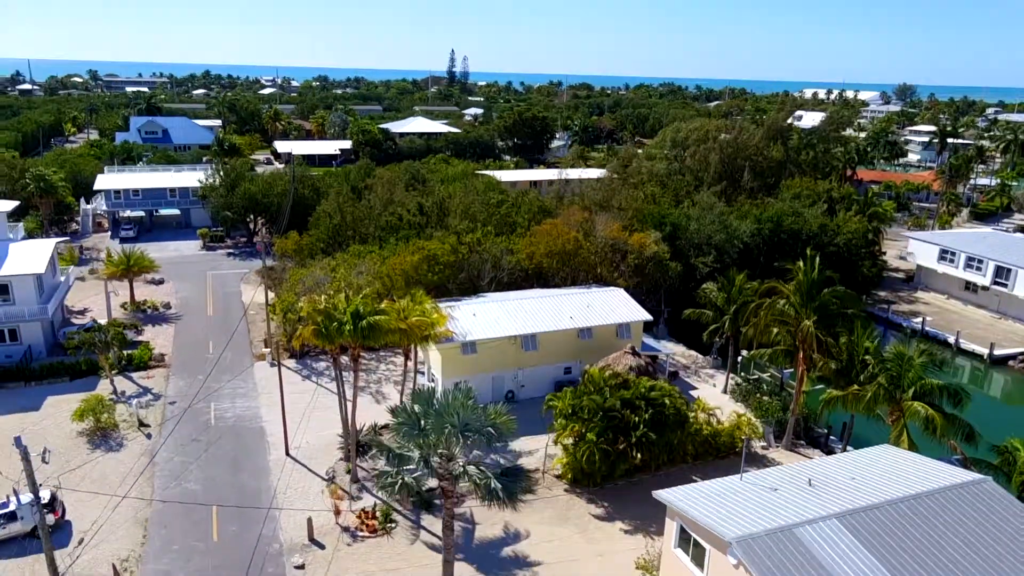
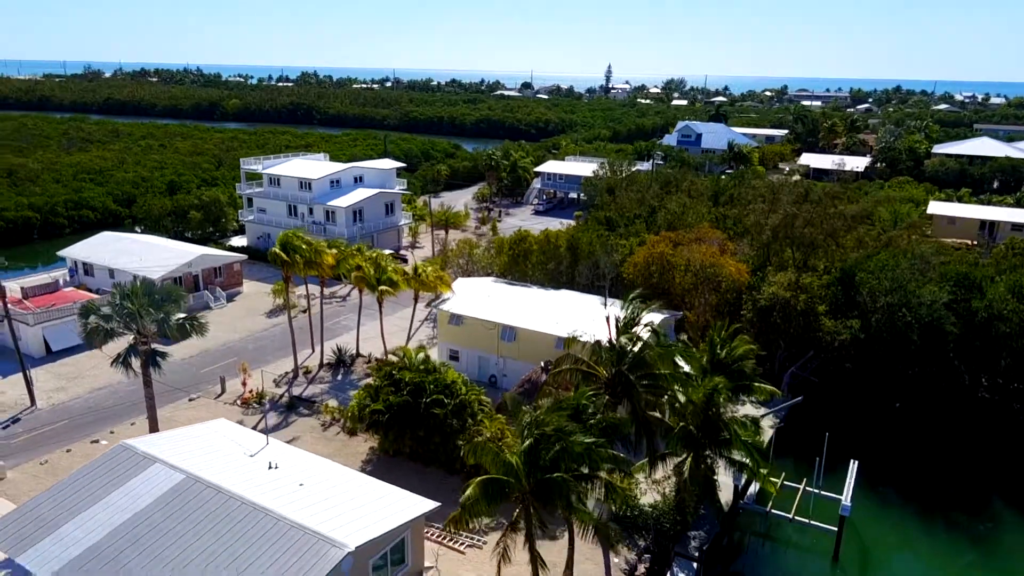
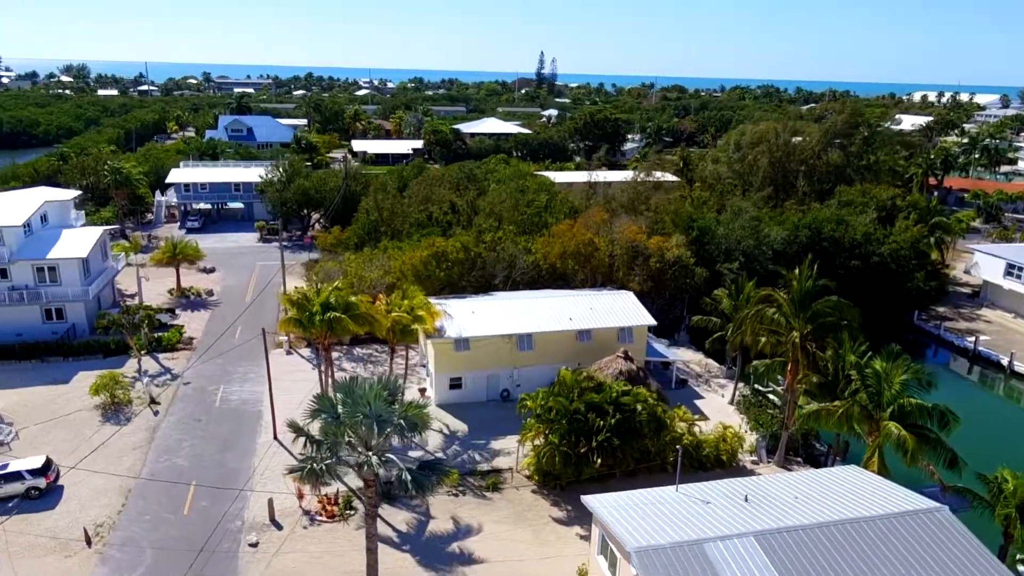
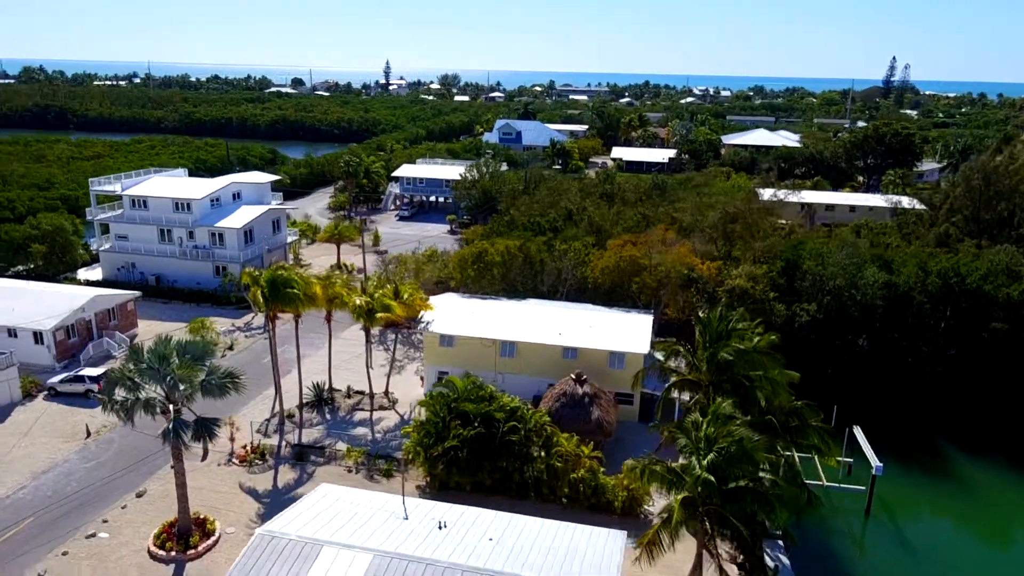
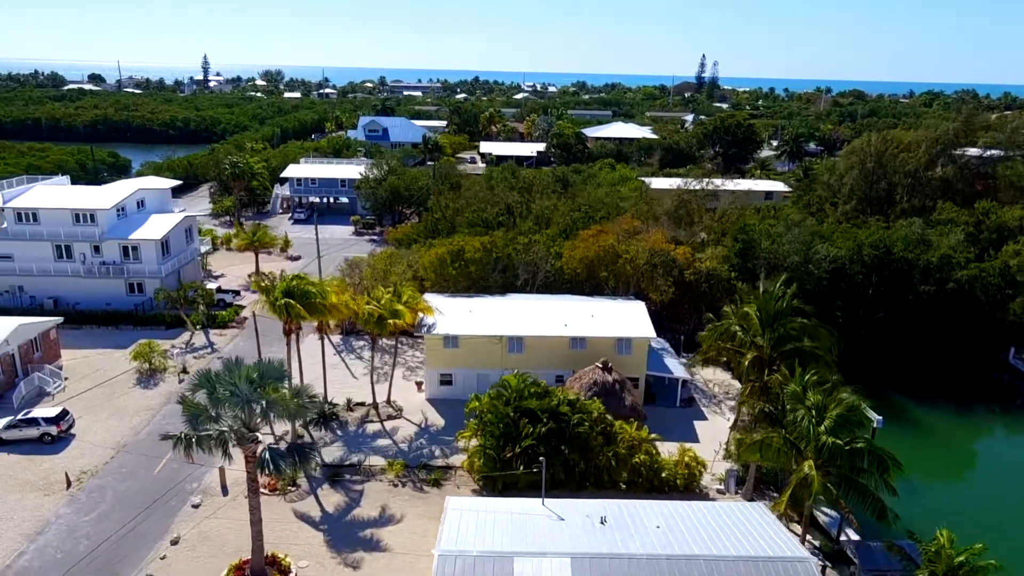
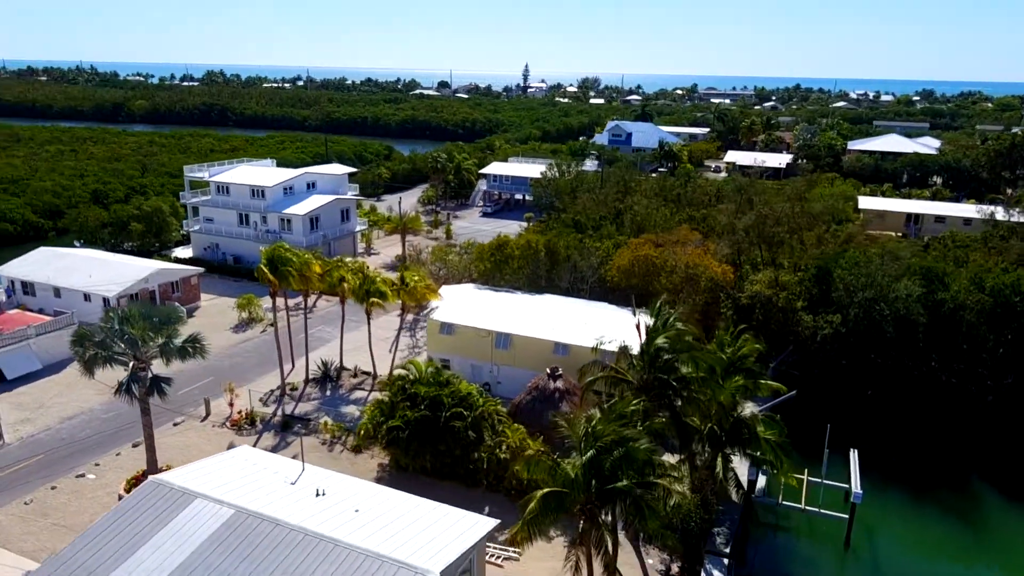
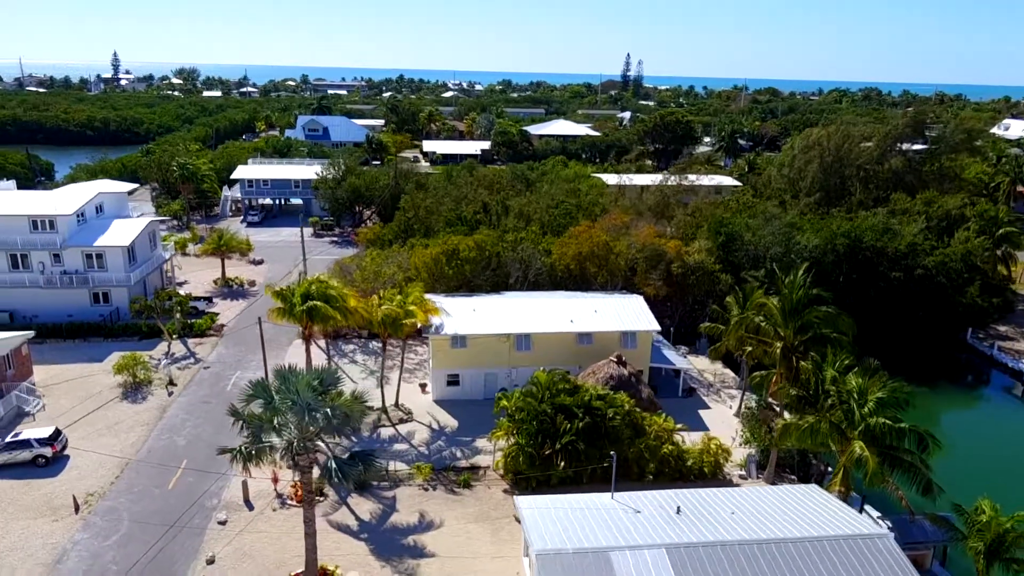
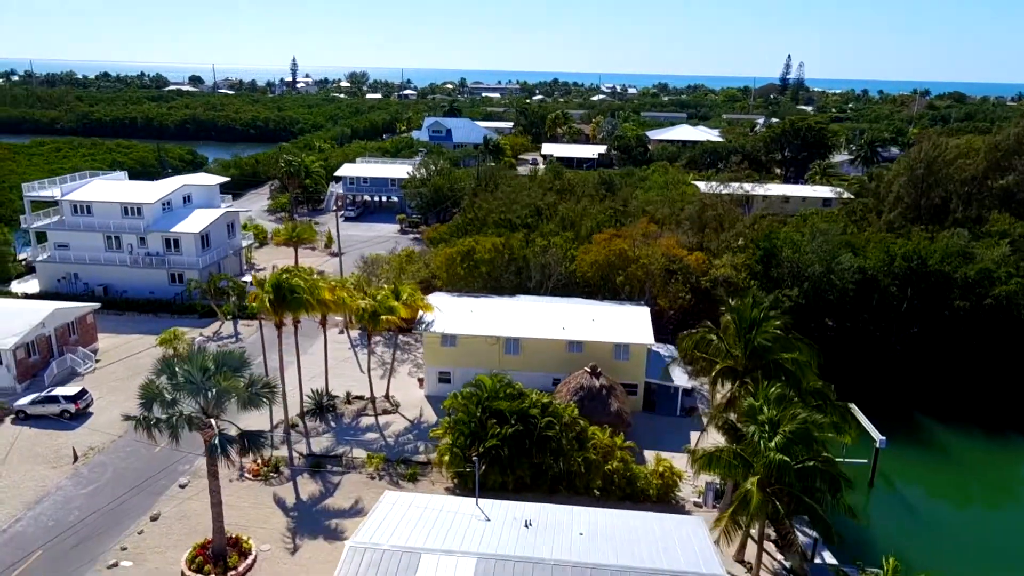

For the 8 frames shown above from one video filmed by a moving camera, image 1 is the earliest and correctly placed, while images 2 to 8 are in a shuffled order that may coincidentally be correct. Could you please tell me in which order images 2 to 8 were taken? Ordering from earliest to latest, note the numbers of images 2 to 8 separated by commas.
3, 7, 5, 8, 4, 6, 2
